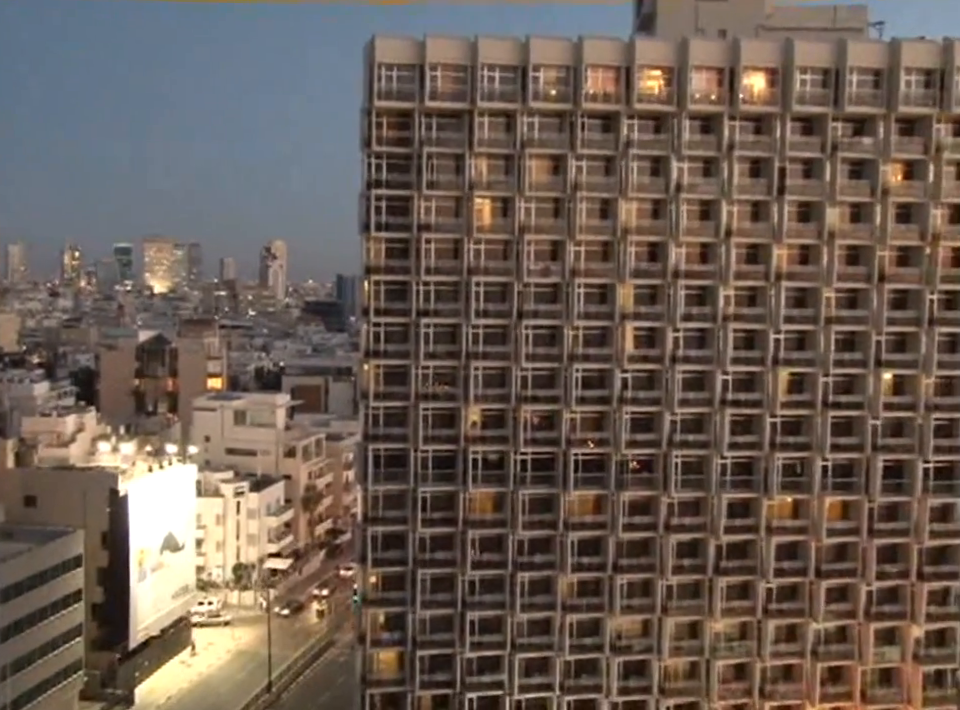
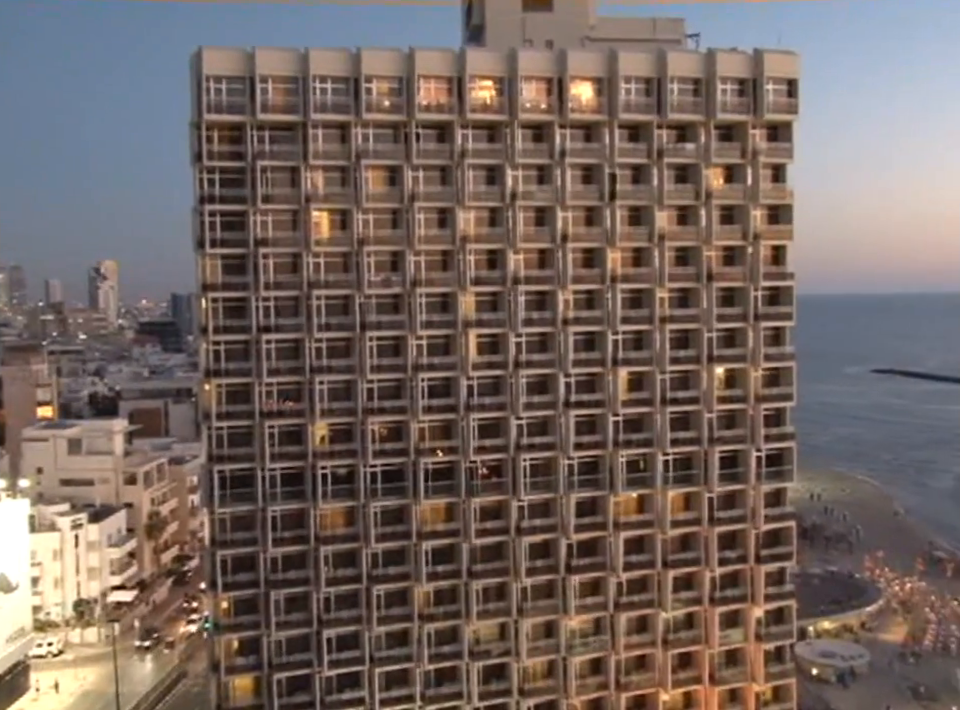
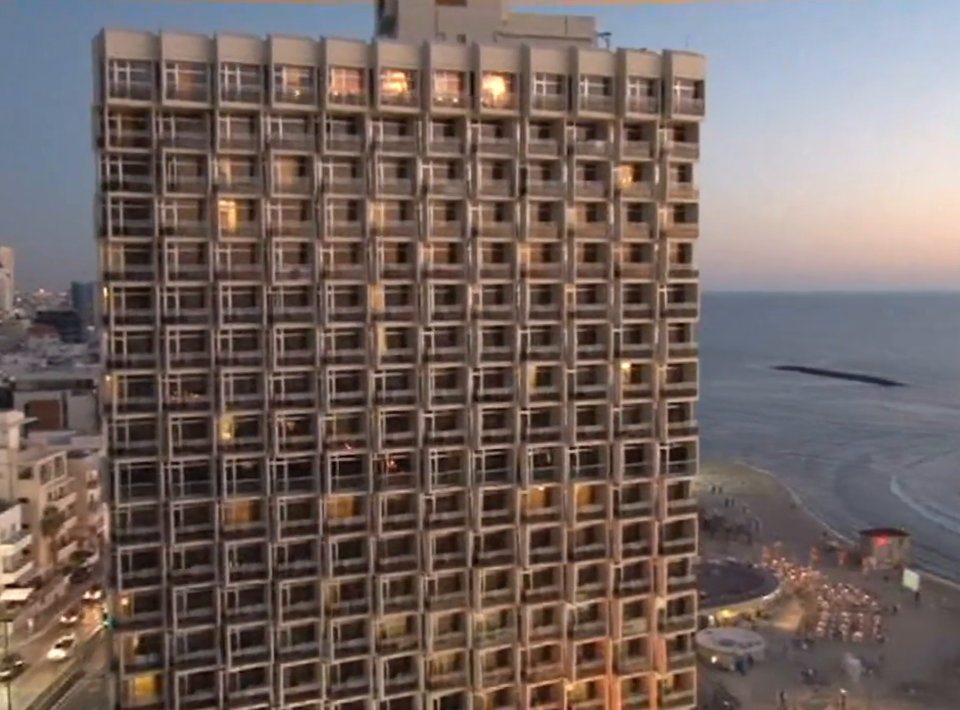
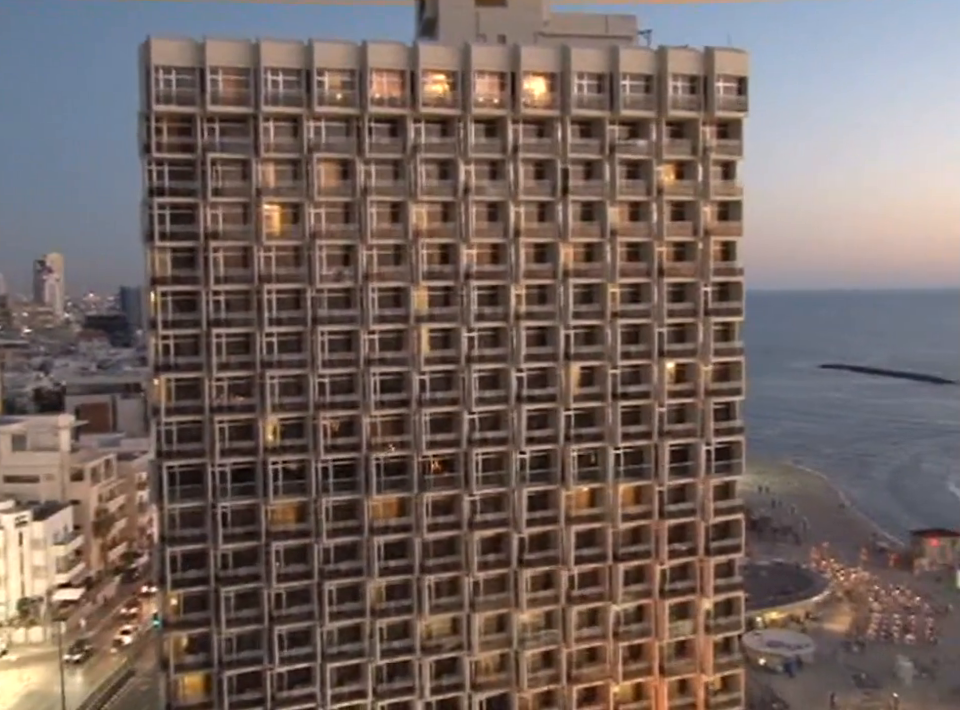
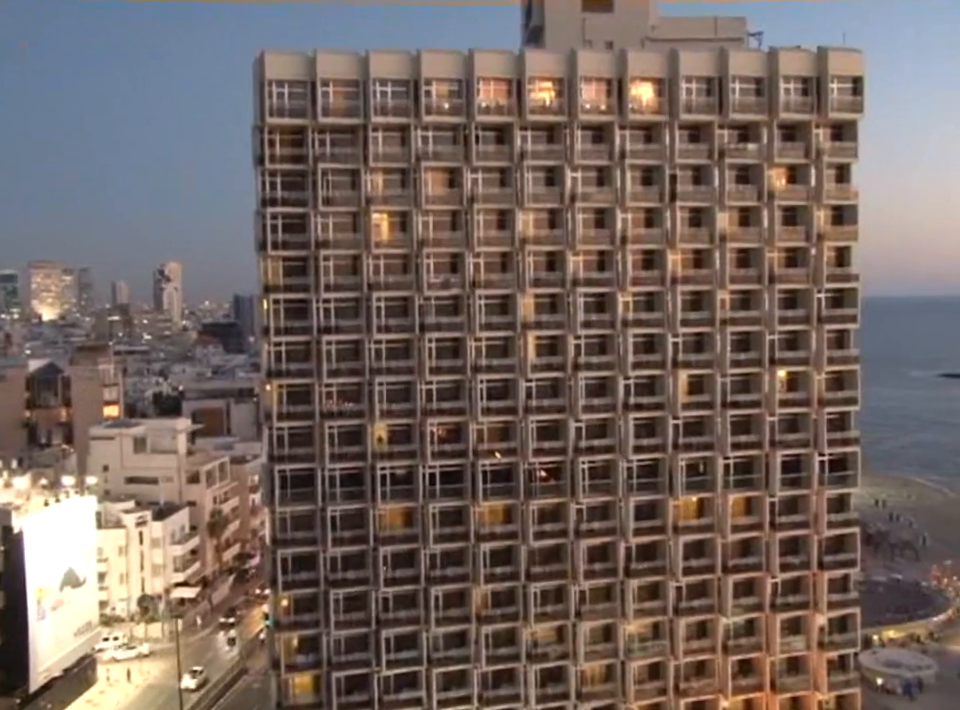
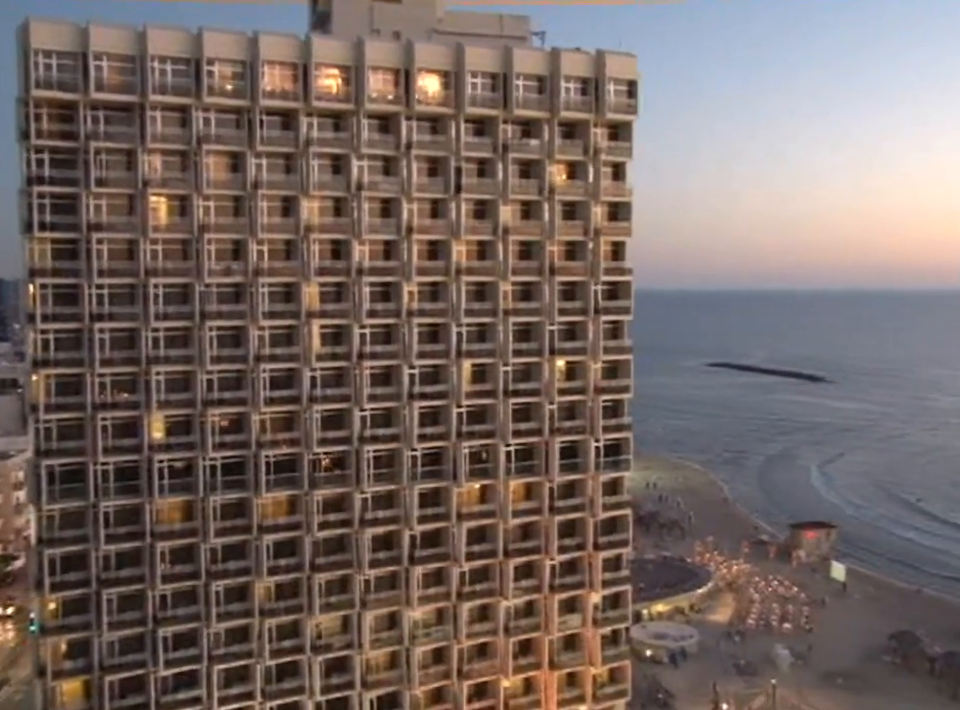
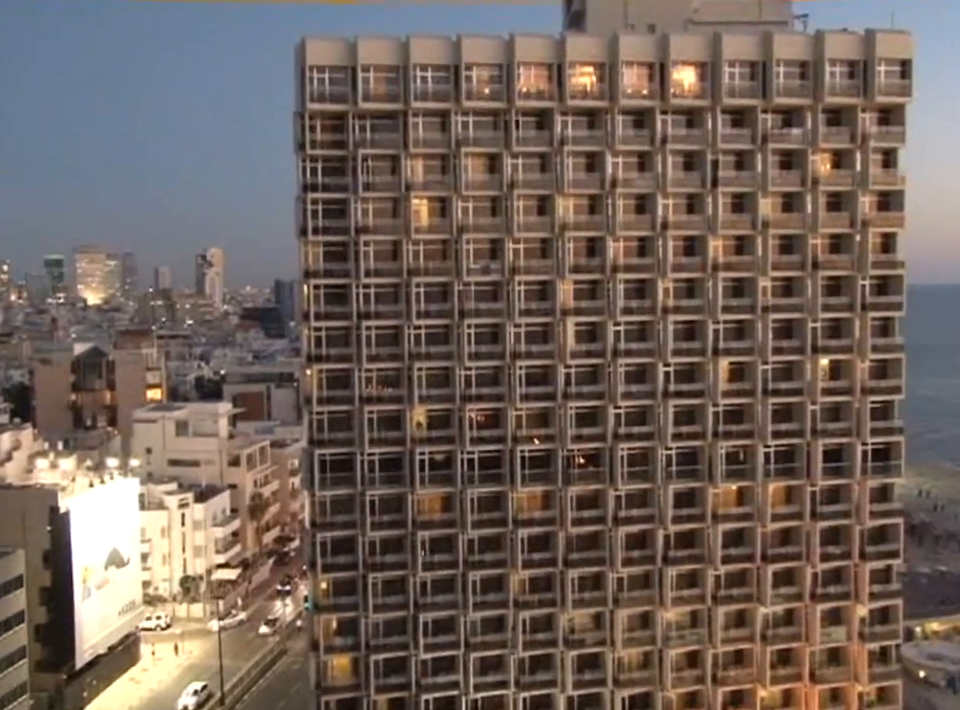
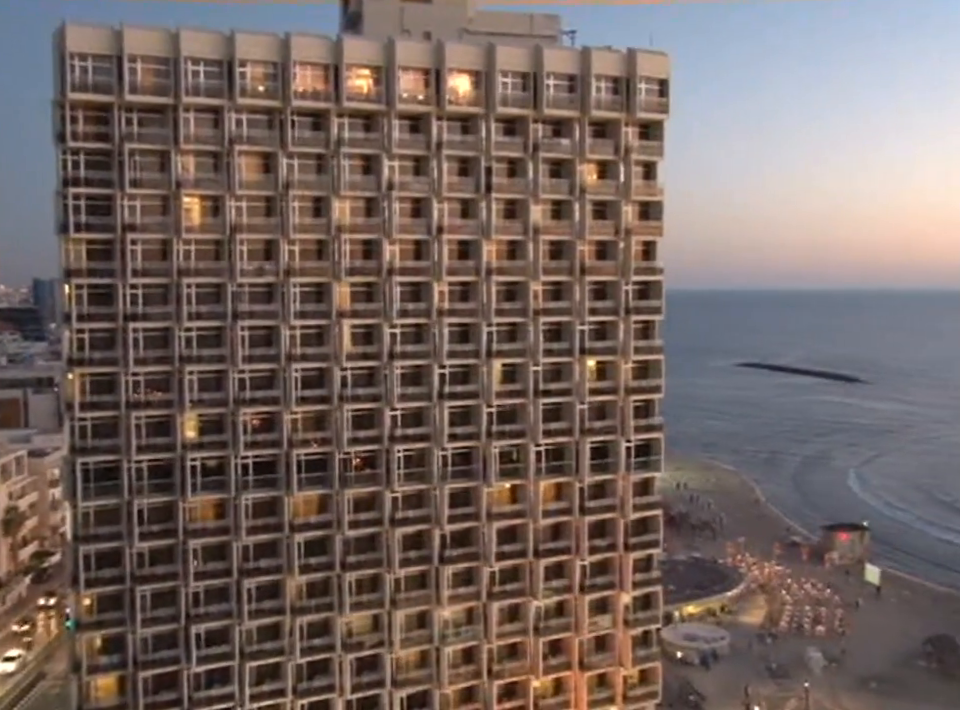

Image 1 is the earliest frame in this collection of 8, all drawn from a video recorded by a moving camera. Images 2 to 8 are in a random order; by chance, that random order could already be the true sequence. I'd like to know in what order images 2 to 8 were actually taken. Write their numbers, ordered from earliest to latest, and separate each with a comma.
7, 5, 2, 4, 3, 8, 6
